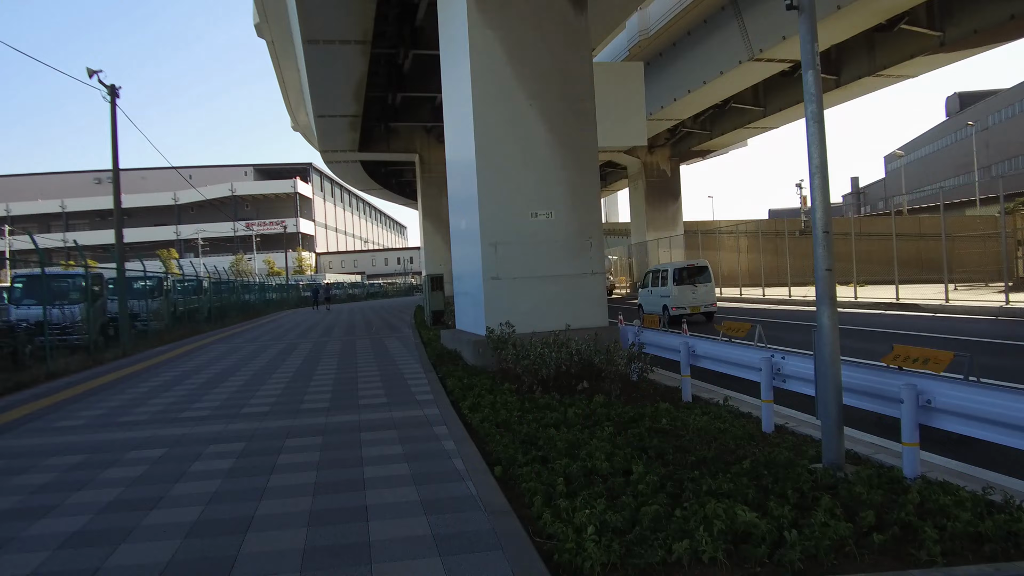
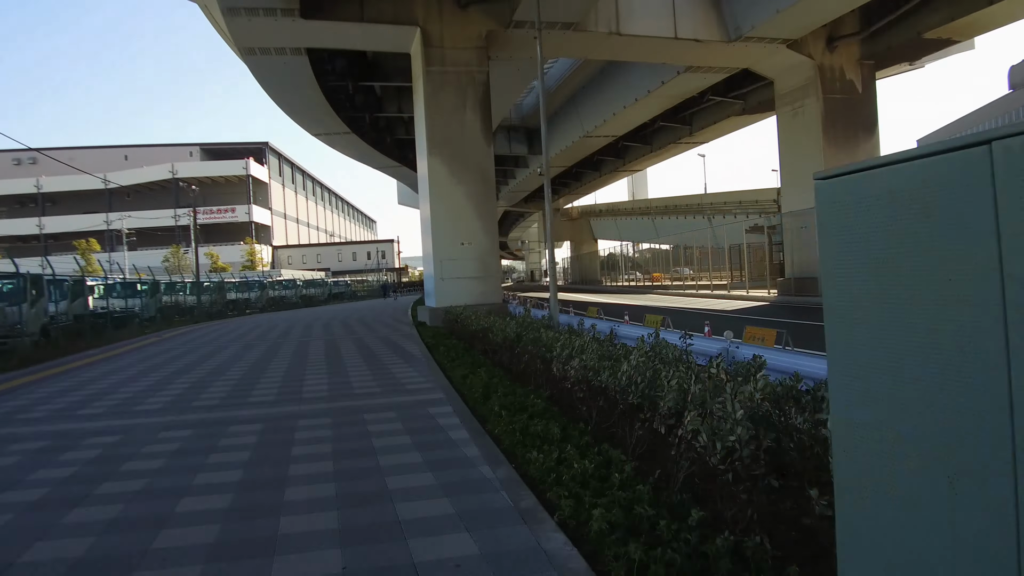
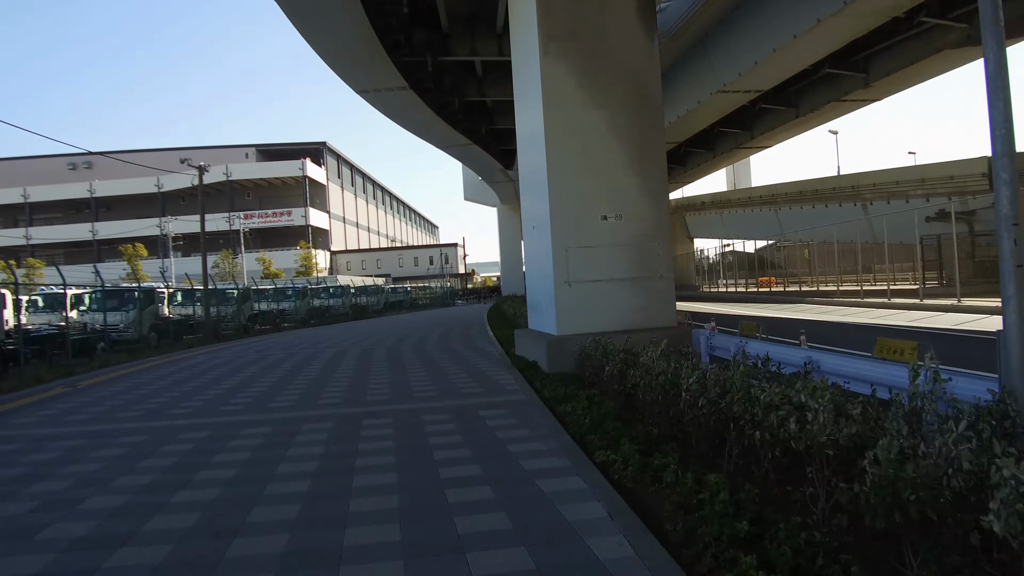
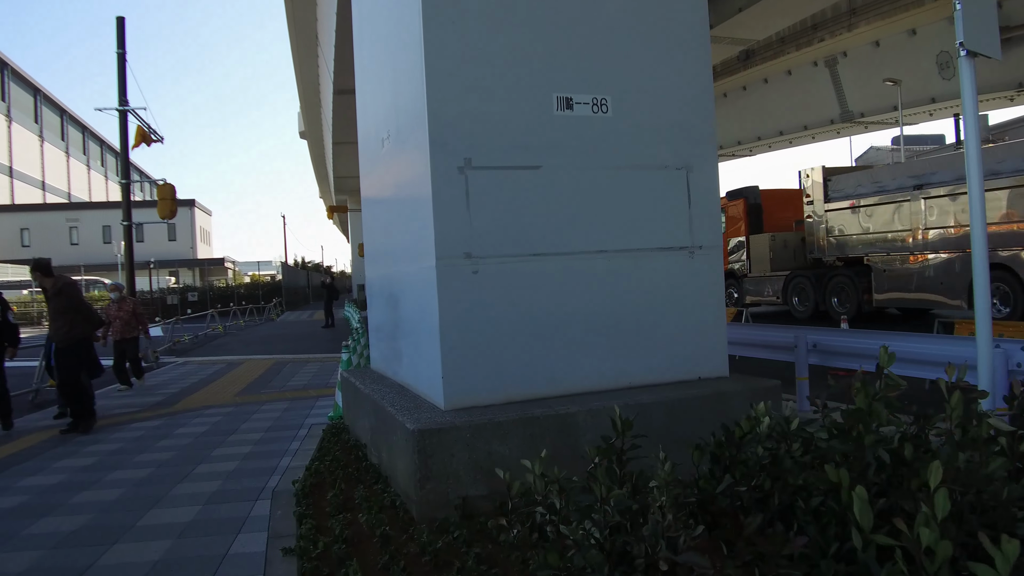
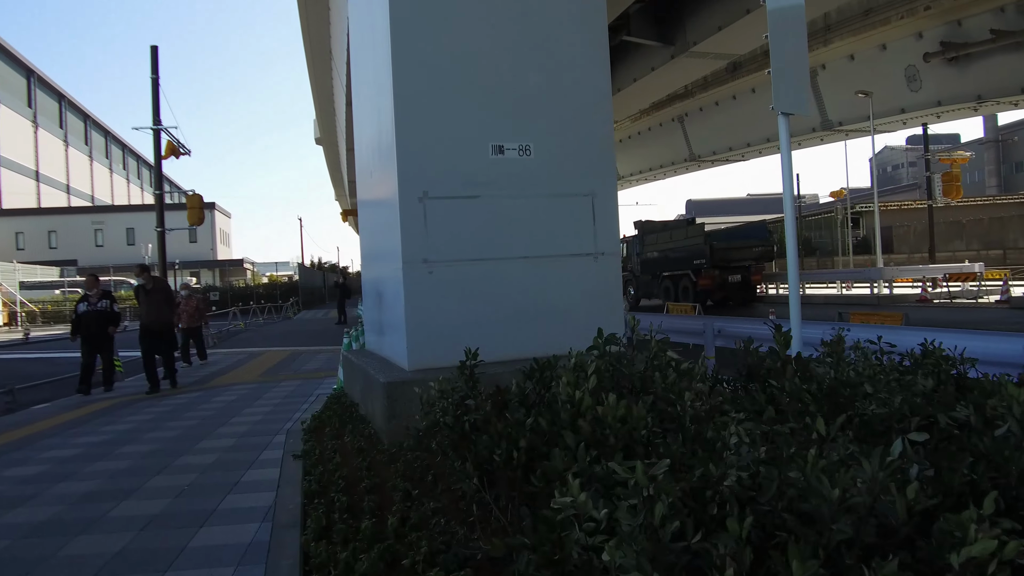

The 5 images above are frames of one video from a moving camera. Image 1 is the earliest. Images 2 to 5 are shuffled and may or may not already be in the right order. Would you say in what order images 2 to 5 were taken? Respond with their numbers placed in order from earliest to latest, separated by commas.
2, 3, 5, 4
